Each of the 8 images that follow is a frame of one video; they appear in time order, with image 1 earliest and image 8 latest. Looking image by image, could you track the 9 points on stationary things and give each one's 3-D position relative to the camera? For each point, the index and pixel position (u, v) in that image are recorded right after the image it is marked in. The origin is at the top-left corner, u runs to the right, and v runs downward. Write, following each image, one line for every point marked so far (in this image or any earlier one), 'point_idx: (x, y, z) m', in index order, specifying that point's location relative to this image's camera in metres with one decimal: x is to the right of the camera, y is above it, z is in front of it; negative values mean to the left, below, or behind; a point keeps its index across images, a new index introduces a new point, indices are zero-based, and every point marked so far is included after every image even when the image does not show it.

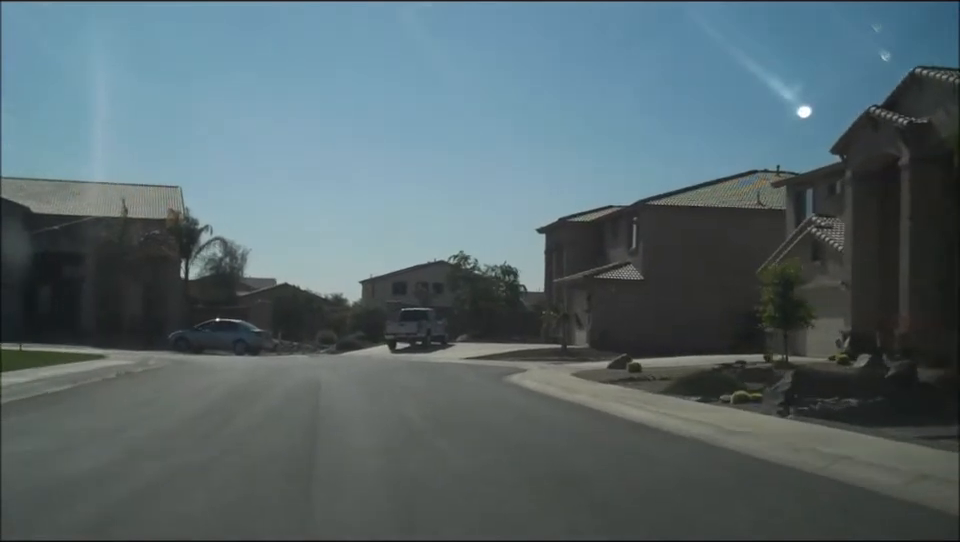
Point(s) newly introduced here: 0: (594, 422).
0: (+1.8, -2.4, +18.2) m
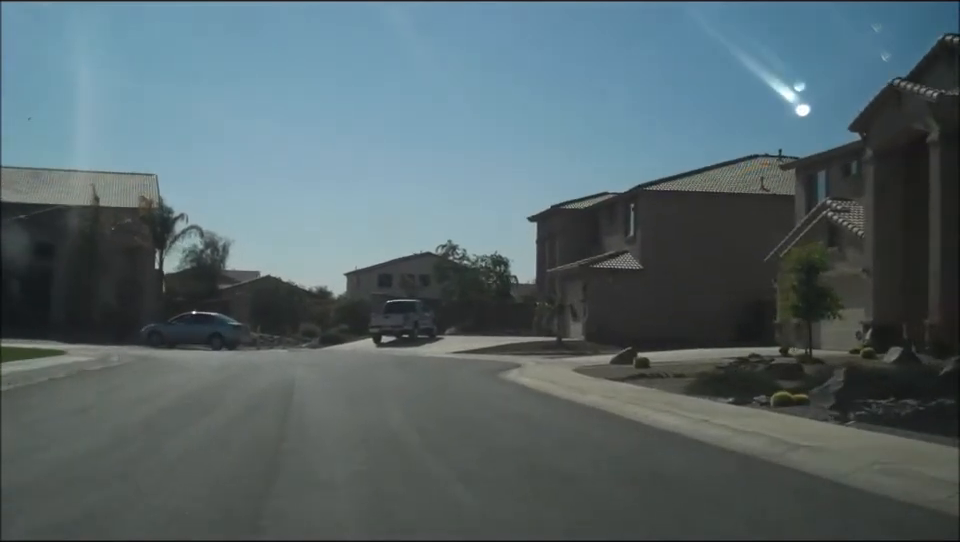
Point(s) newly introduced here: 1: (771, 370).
0: (+1.8, -2.1, +15.9) m
1: (+5.2, -1.8, +19.4) m
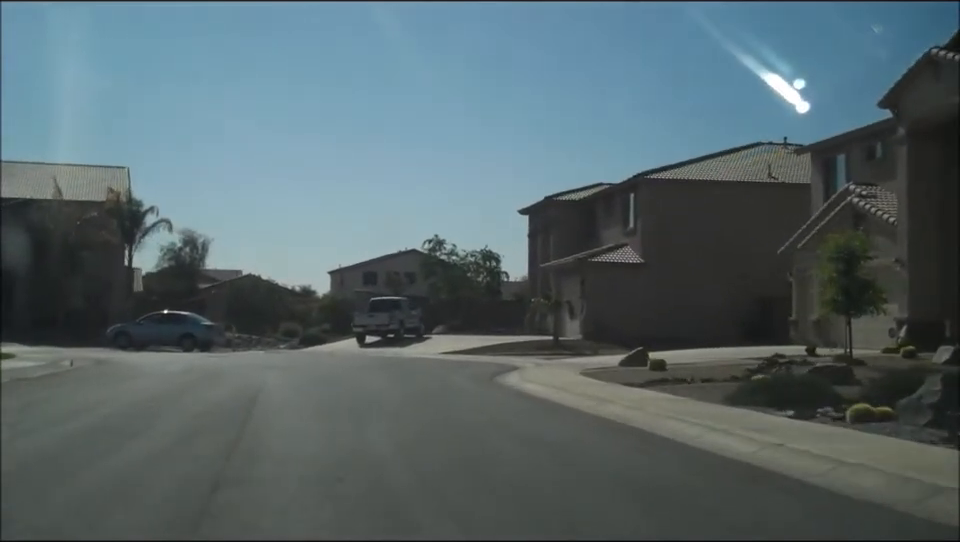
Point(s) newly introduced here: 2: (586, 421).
0: (+1.8, -2.0, +13.2) m
1: (+5.2, -1.6, +16.7) m
2: (+1.5, -2.0, +14.6) m
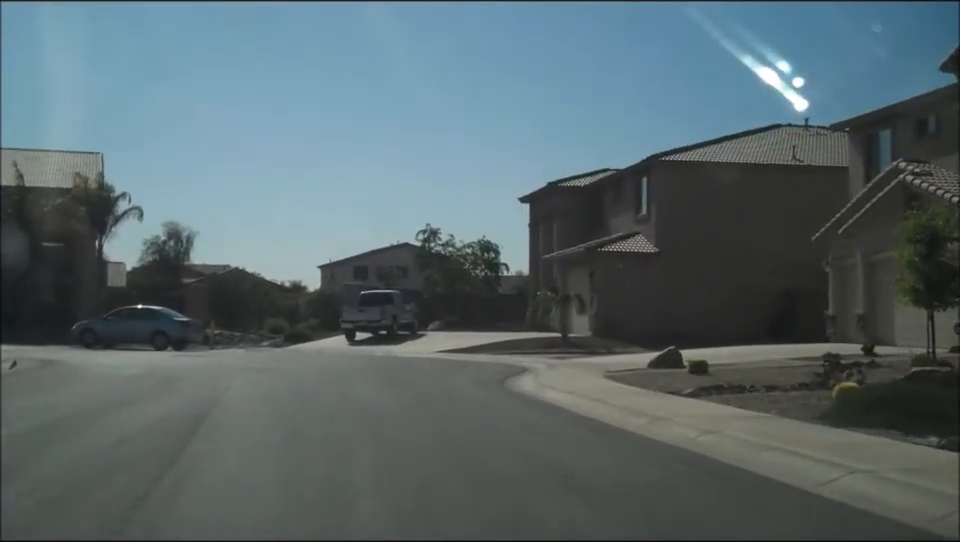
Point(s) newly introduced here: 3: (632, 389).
0: (+2.0, -1.7, +9.8) m
1: (+5.4, -1.3, +13.4) m
2: (+1.6, -1.8, +11.2) m
3: (+2.3, -1.7, +16.4) m
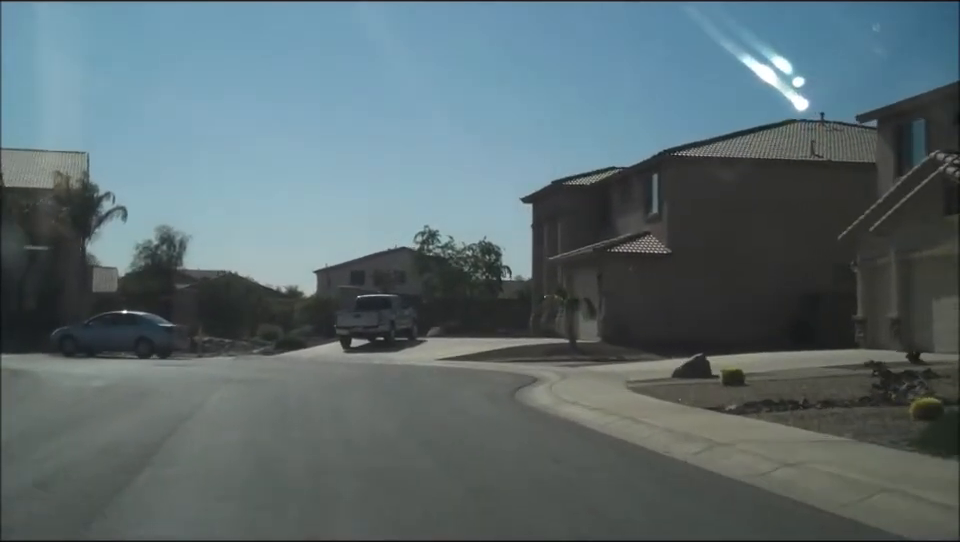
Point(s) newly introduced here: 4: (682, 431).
0: (+2.2, -1.7, +7.9) m
1: (+5.5, -1.3, +11.4) m
2: (+1.8, -1.7, +9.2) m
3: (+2.5, -1.7, +14.4) m
4: (+2.1, -1.7, +11.3) m
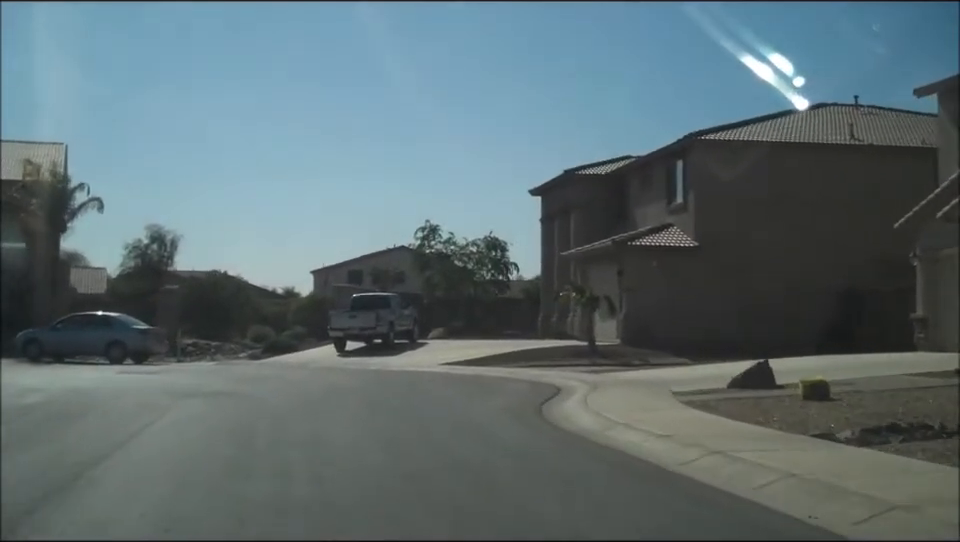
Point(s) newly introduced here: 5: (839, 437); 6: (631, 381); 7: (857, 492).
0: (+2.4, -1.5, +4.7) m
1: (+5.8, -1.1, +8.2) m
2: (+2.1, -1.6, +6.0) m
3: (+2.7, -1.6, +11.2) m
4: (+2.4, -1.5, +8.1) m
5: (+3.1, -1.5, +9.5) m
6: (+2.7, -1.9, +19.0) m
7: (+2.4, -1.5, +7.2) m
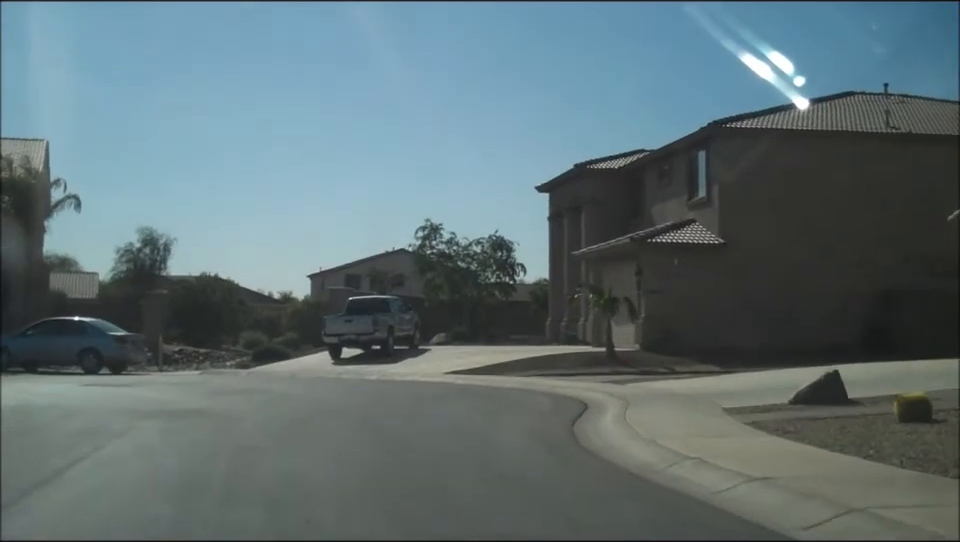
0: (+2.6, -1.4, +2.1) m
1: (+6.0, -1.0, +5.7) m
2: (+2.3, -1.5, +3.5) m
3: (+2.9, -1.5, +8.7) m
4: (+2.6, -1.4, +5.6) m
5: (+3.3, -1.4, +7.0) m
6: (+2.9, -1.8, +16.5) m
7: (+2.6, -1.4, +4.7) m
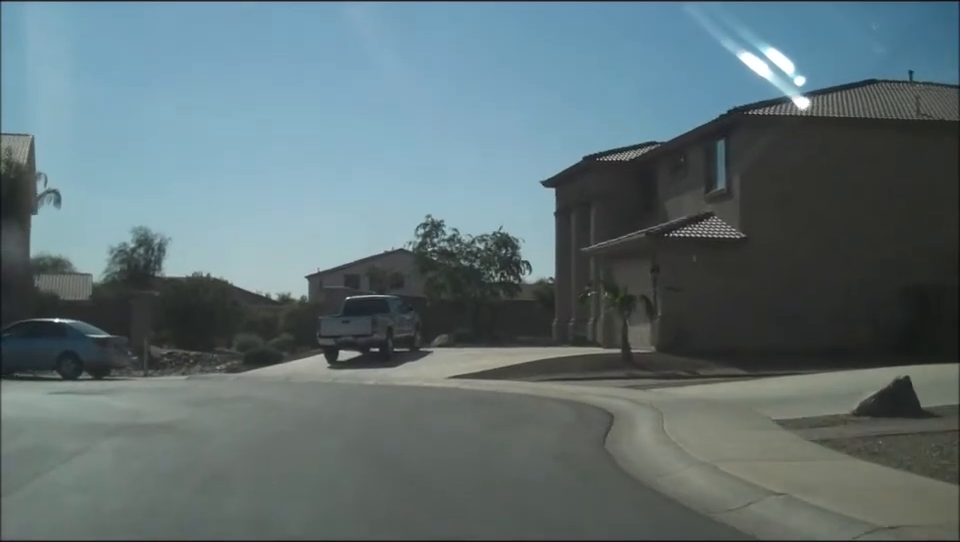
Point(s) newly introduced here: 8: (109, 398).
0: (+2.8, -1.3, +0.3) m
1: (+6.1, -0.9, +3.9) m
2: (+2.4, -1.4, +1.7) m
3: (+3.1, -1.4, +6.9) m
4: (+2.8, -1.3, +3.8) m
5: (+3.5, -1.3, +5.2) m
6: (+3.0, -1.8, +14.6) m
7: (+2.8, -1.3, +2.9) m
8: (-6.2, -2.1, +17.7) m
